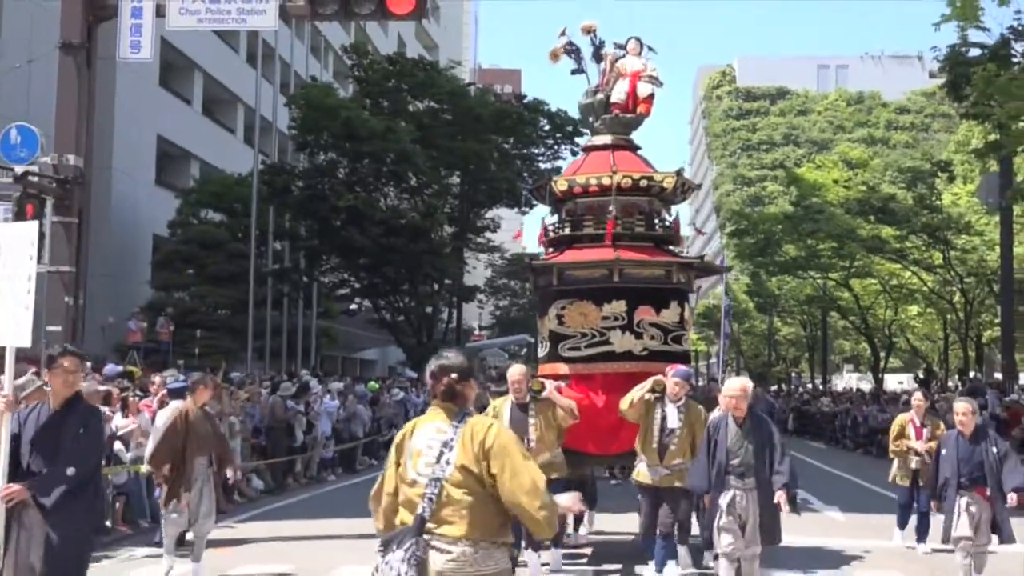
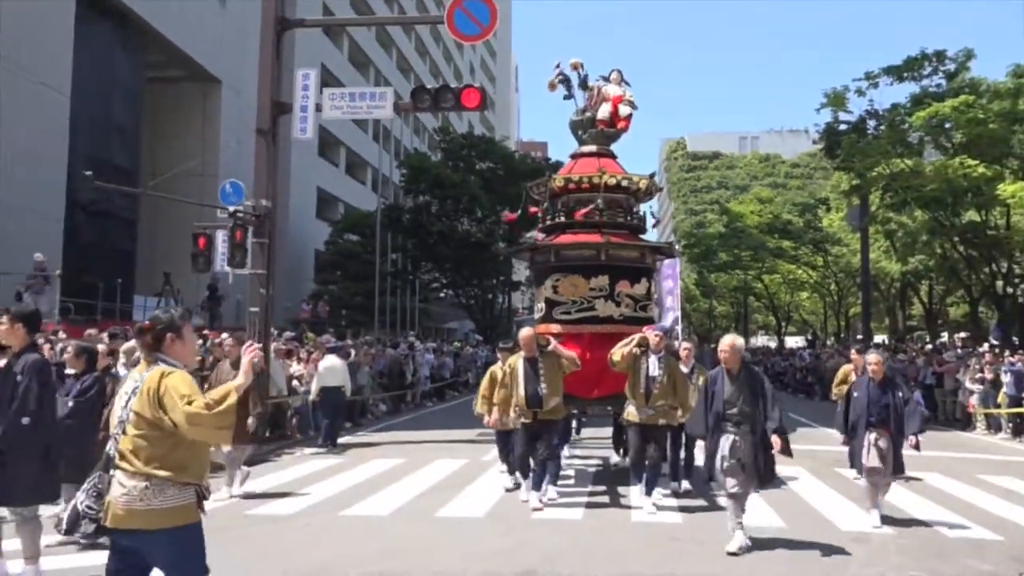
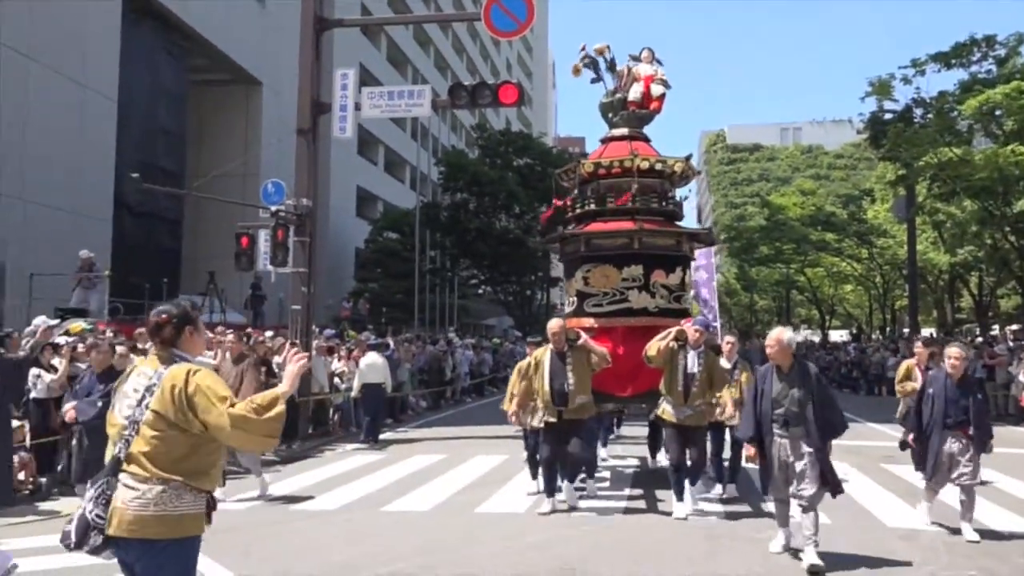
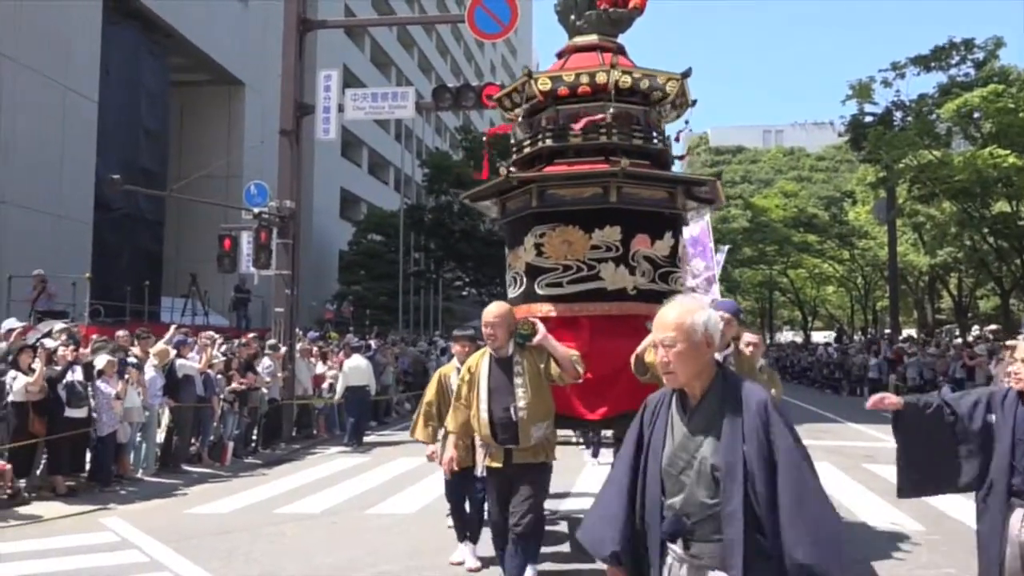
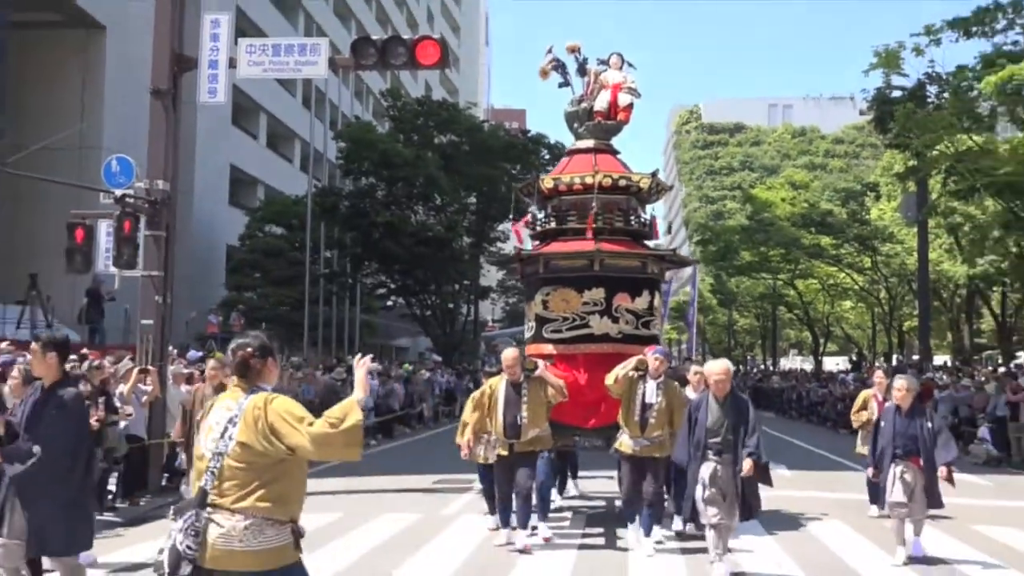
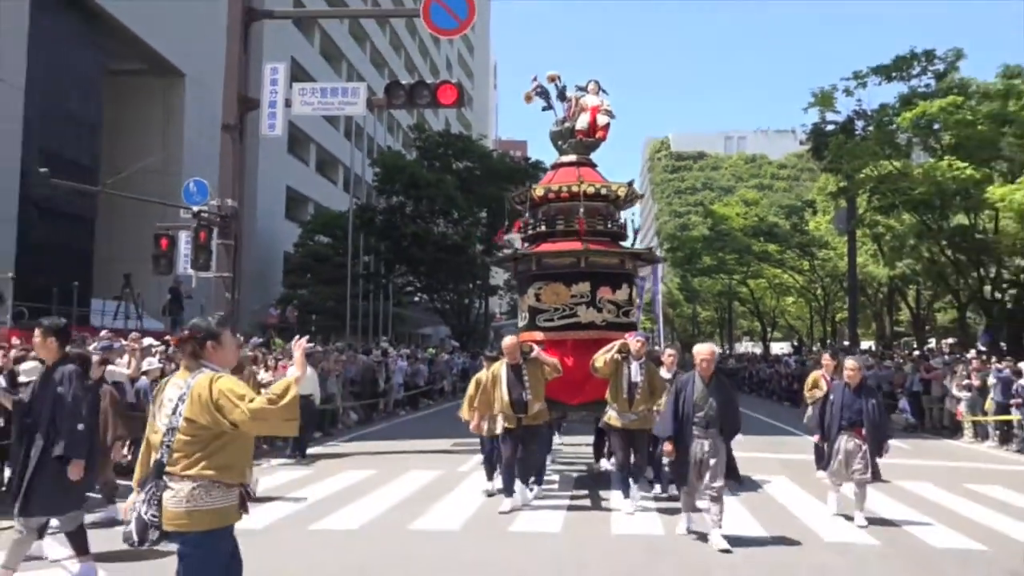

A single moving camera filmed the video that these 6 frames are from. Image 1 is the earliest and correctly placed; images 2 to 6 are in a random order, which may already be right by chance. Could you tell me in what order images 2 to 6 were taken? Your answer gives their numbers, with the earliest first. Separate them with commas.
5, 6, 2, 3, 4
